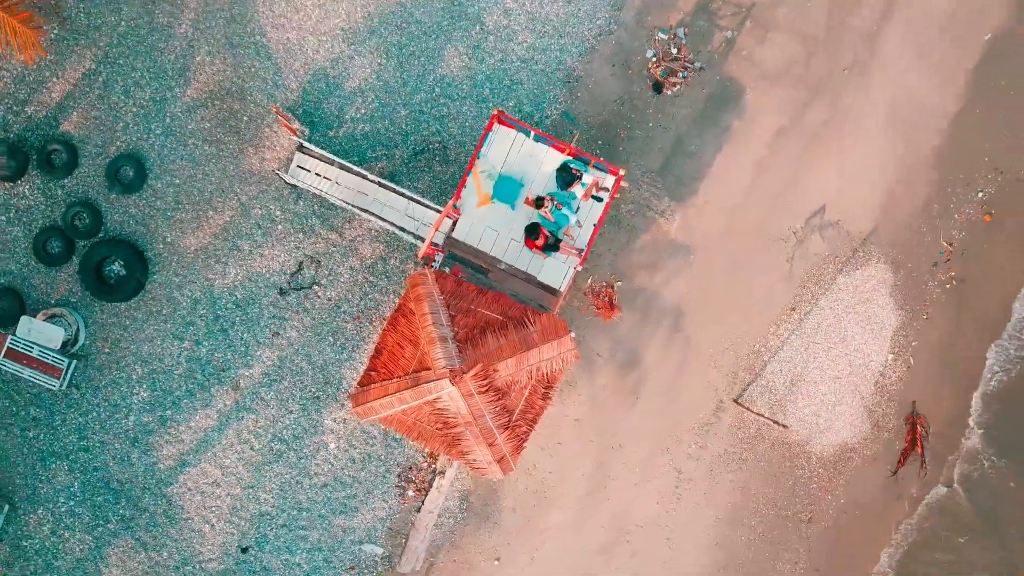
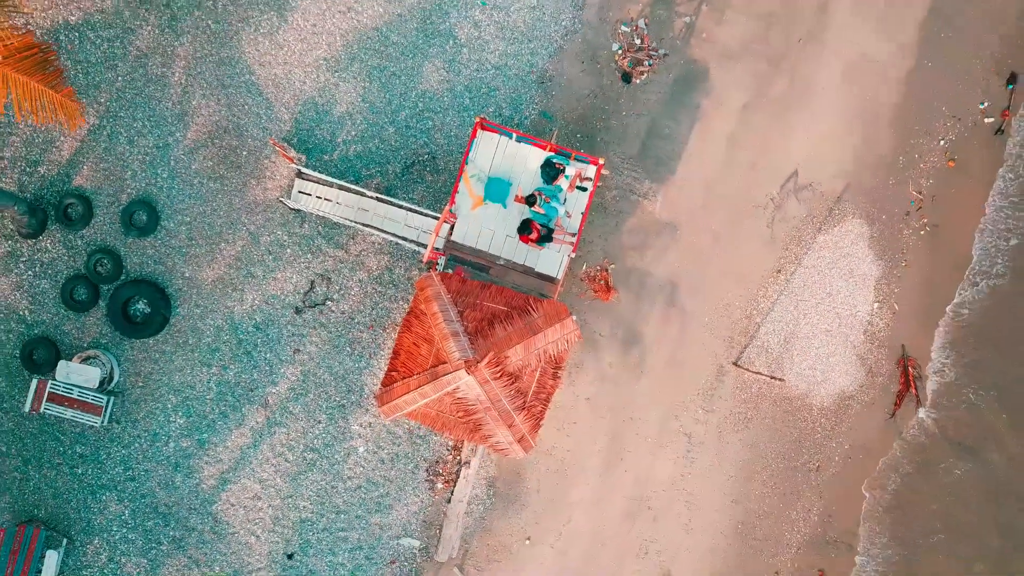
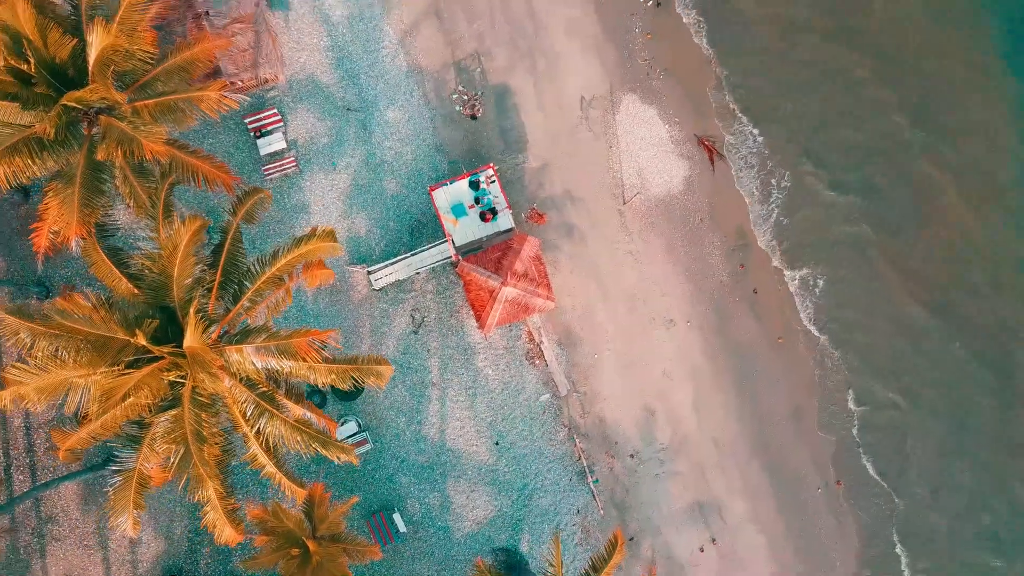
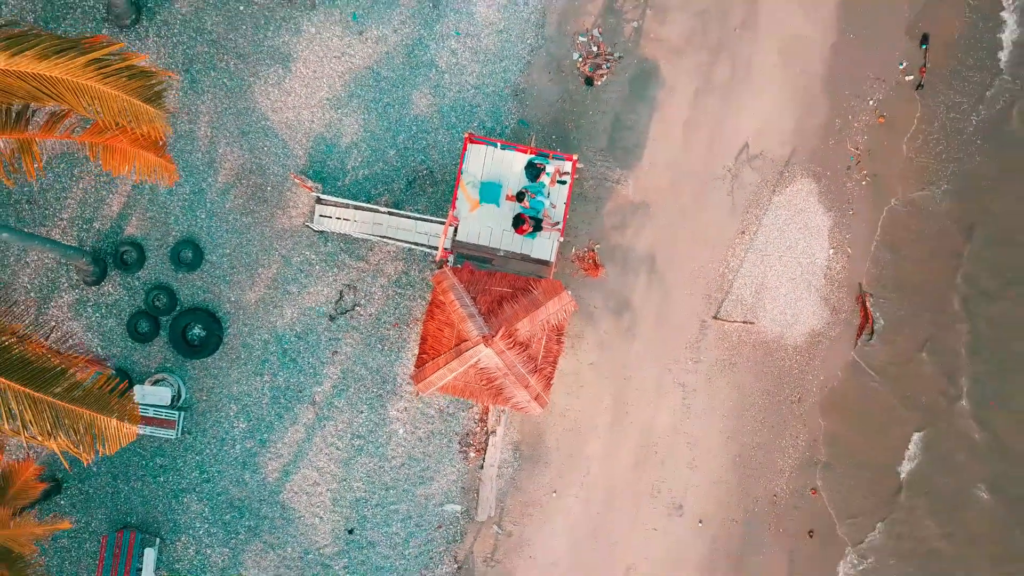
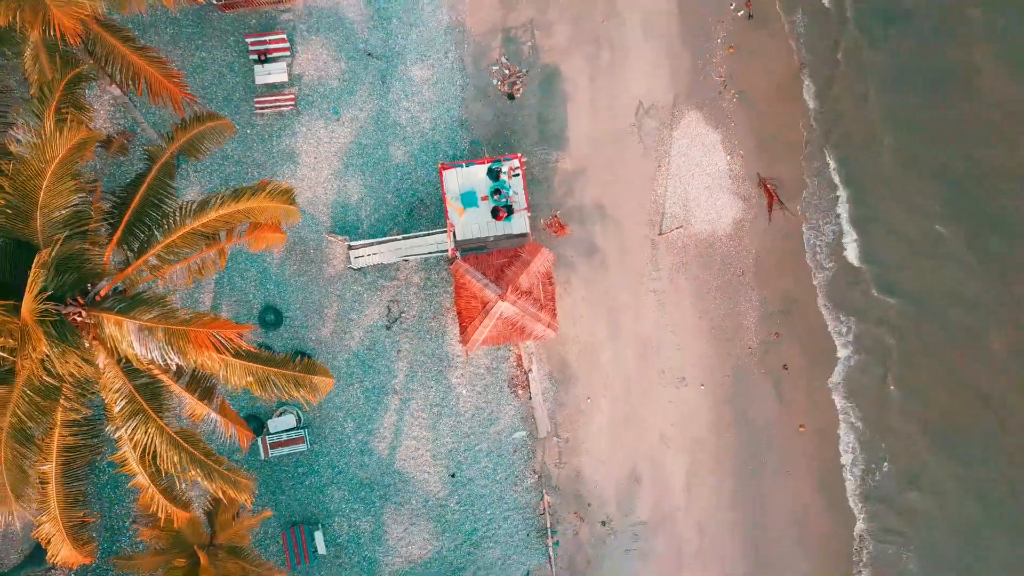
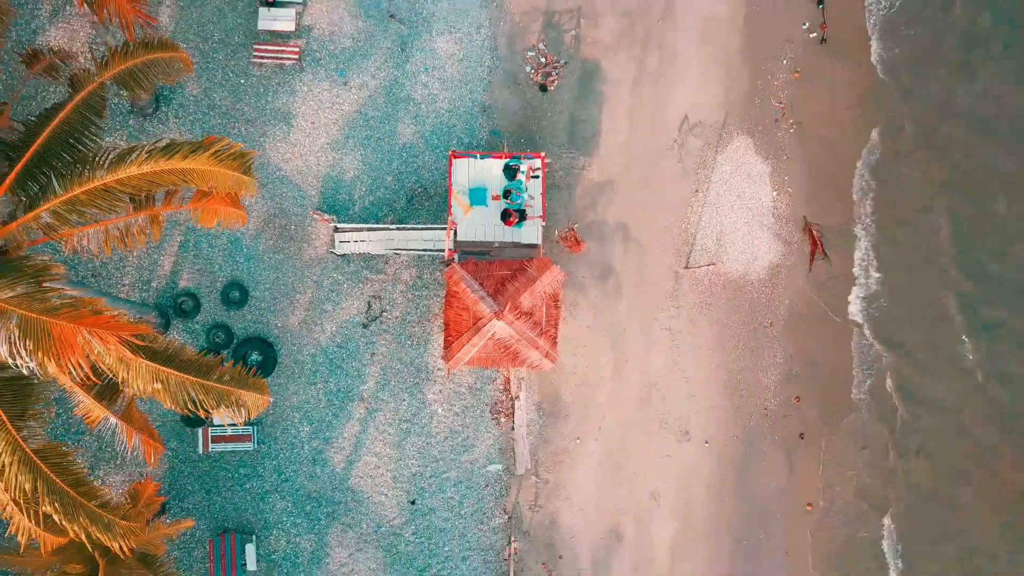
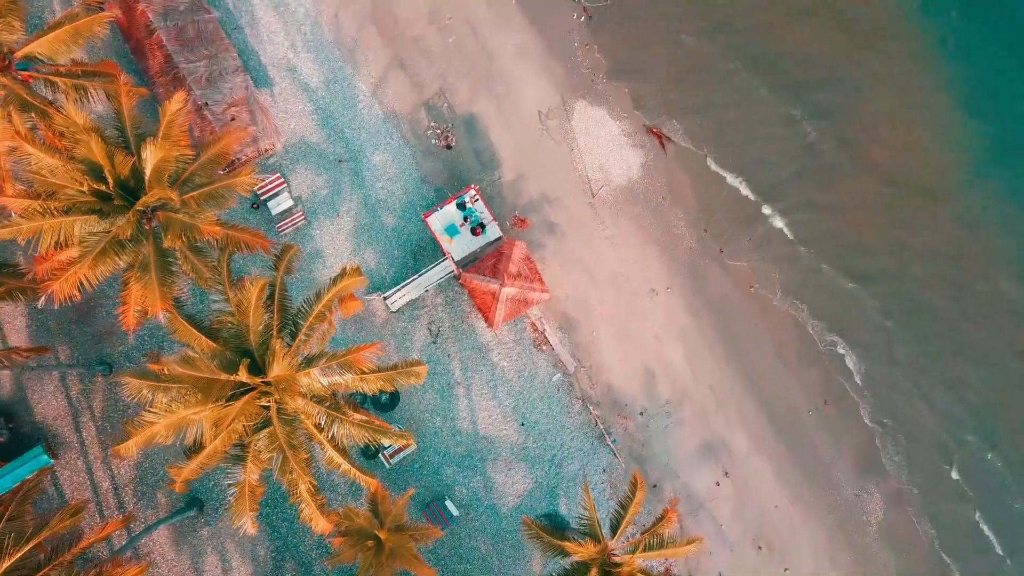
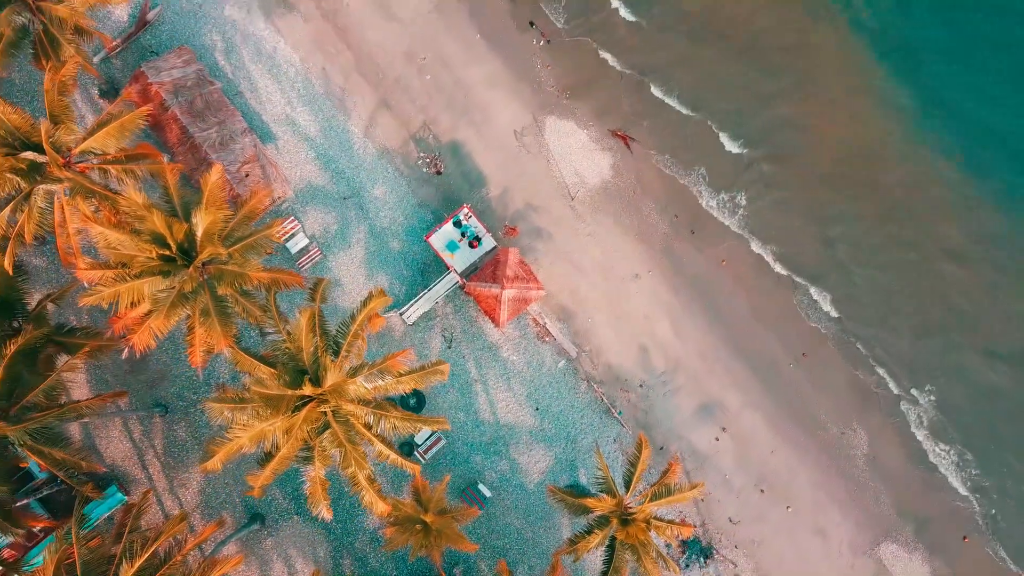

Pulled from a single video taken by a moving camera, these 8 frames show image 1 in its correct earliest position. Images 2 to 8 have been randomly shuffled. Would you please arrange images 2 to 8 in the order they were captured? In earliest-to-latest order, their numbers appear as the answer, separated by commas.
2, 4, 6, 5, 3, 7, 8
